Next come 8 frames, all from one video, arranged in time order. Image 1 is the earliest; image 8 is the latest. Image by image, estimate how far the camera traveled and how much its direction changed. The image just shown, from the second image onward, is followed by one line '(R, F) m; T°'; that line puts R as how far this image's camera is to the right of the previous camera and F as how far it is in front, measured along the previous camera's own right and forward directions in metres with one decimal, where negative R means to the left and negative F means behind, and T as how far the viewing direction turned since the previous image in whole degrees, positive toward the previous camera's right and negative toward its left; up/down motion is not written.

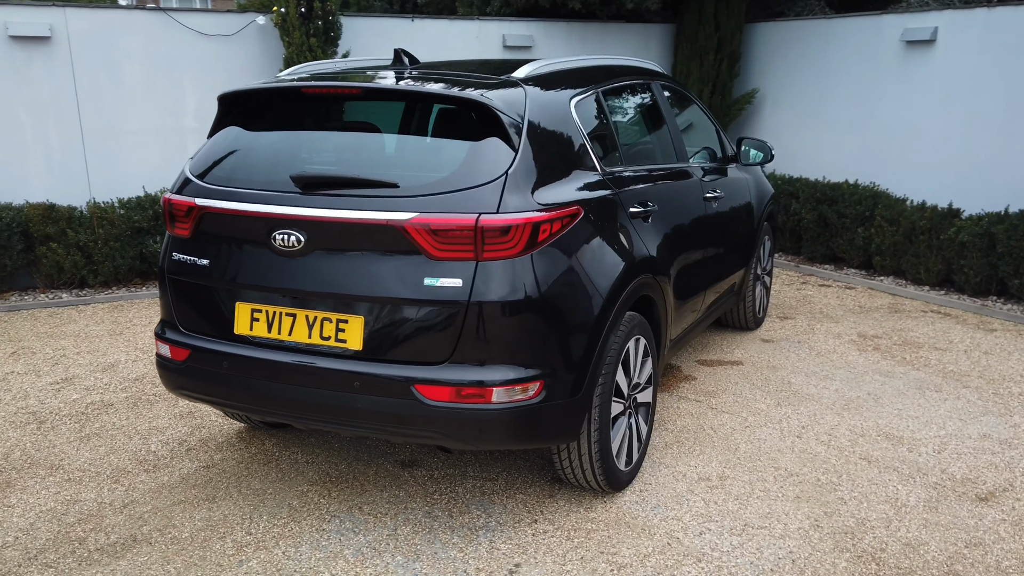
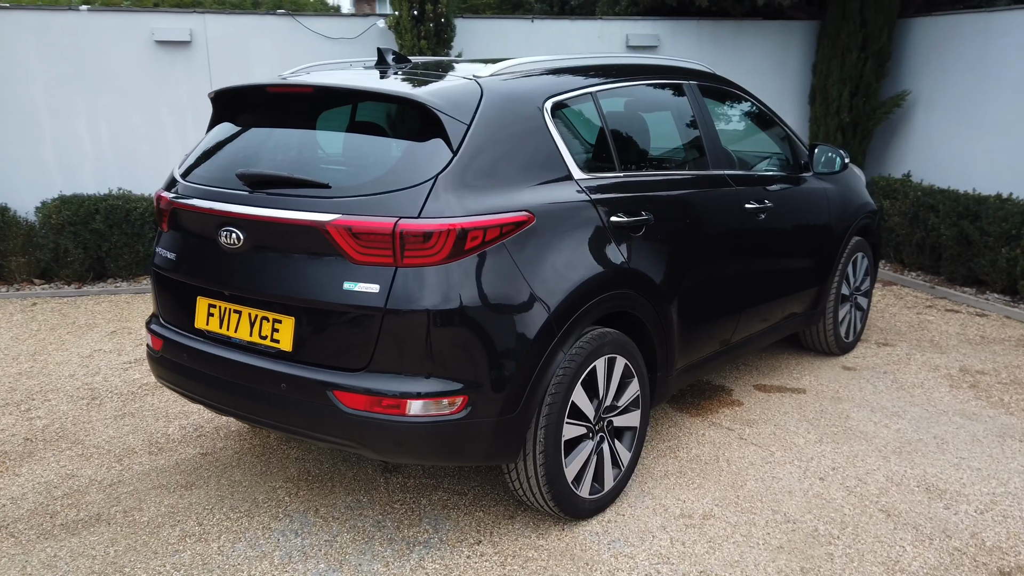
(+0.7, +0.2) m; -12°
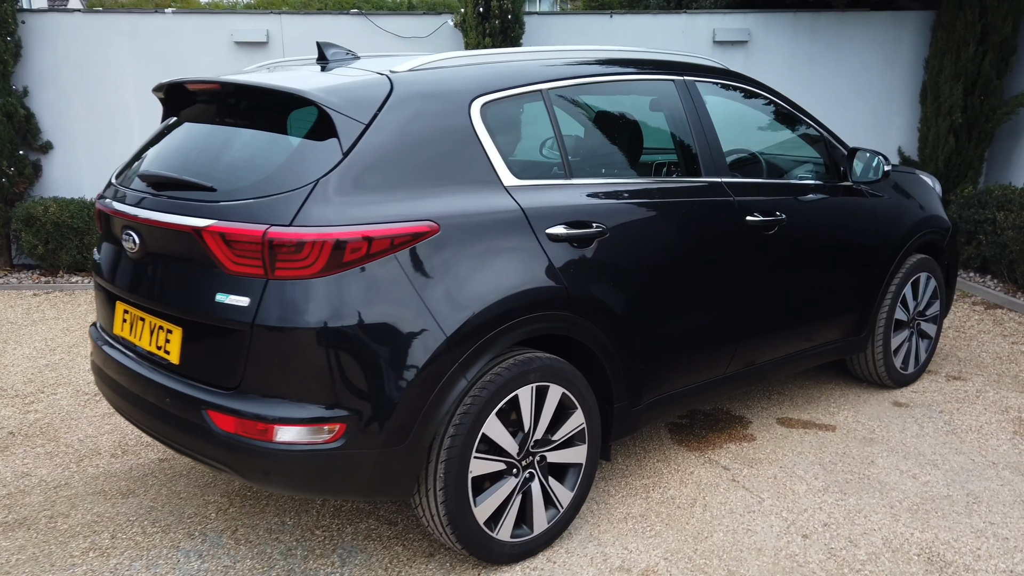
(+0.6, +0.3) m; -9°
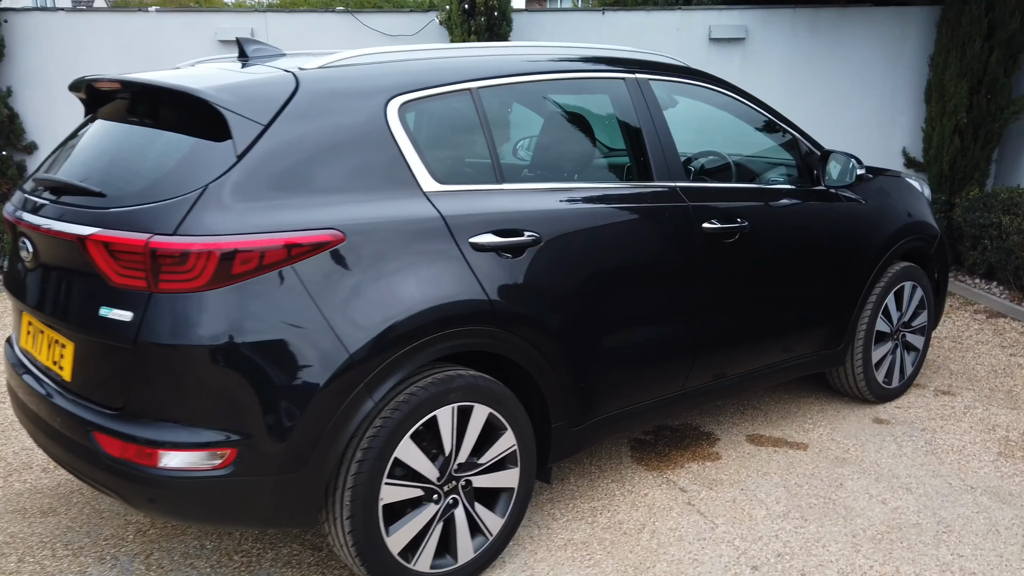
(+0.3, +0.2) m; -2°
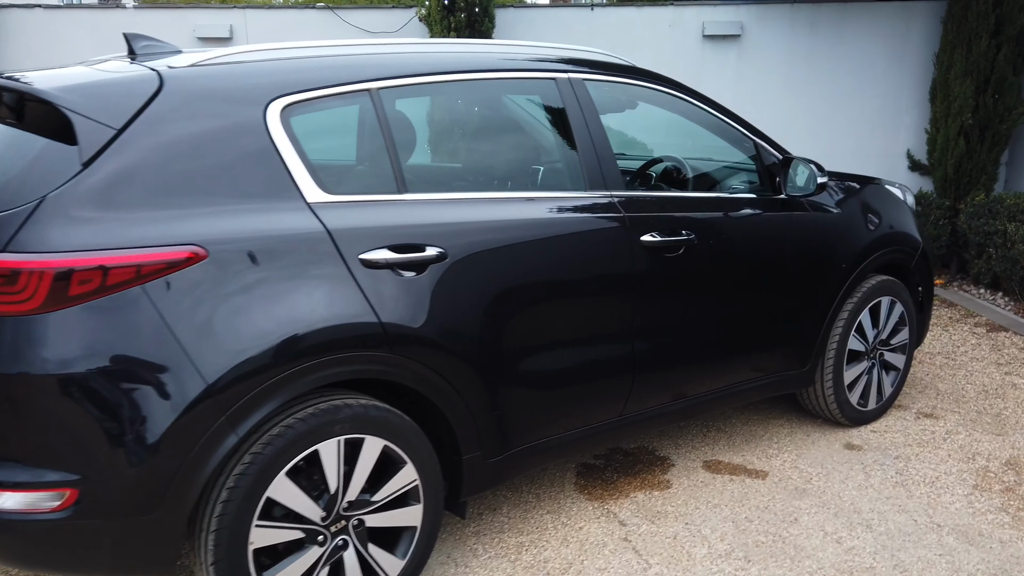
(+0.3, +0.2) m; -2°
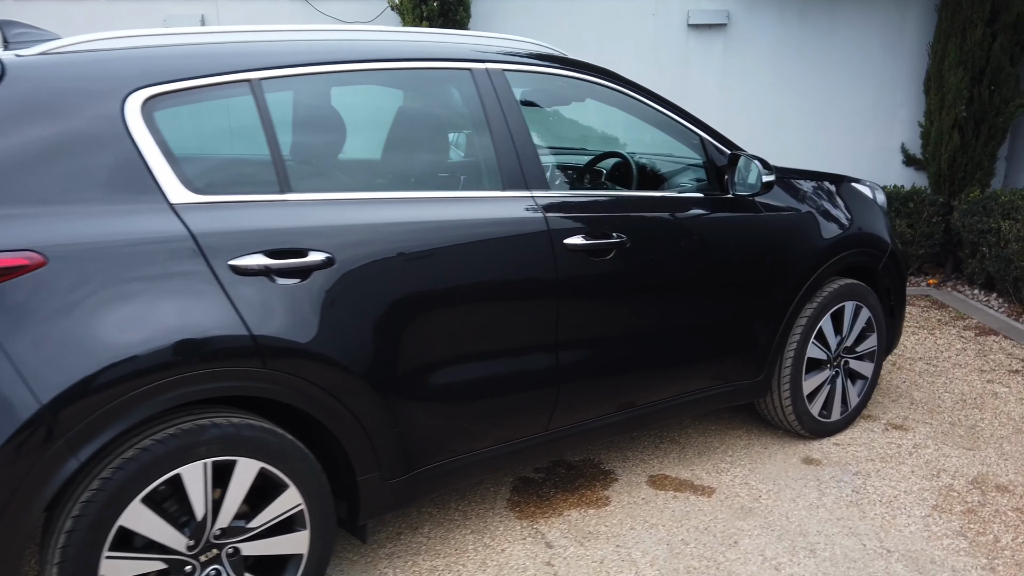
(+0.3, +0.2) m; -1°
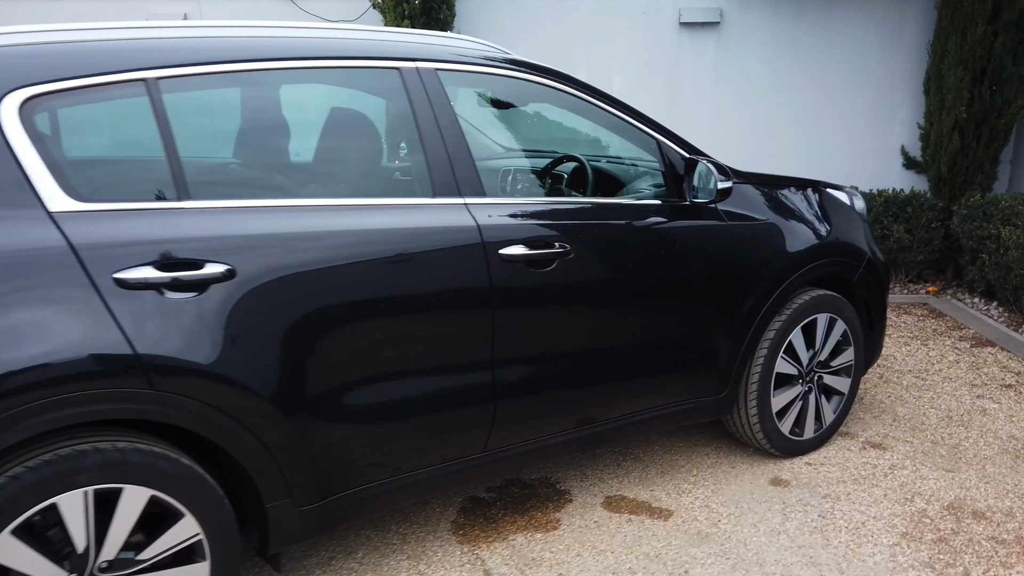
(+0.2, +0.1) m; -1°
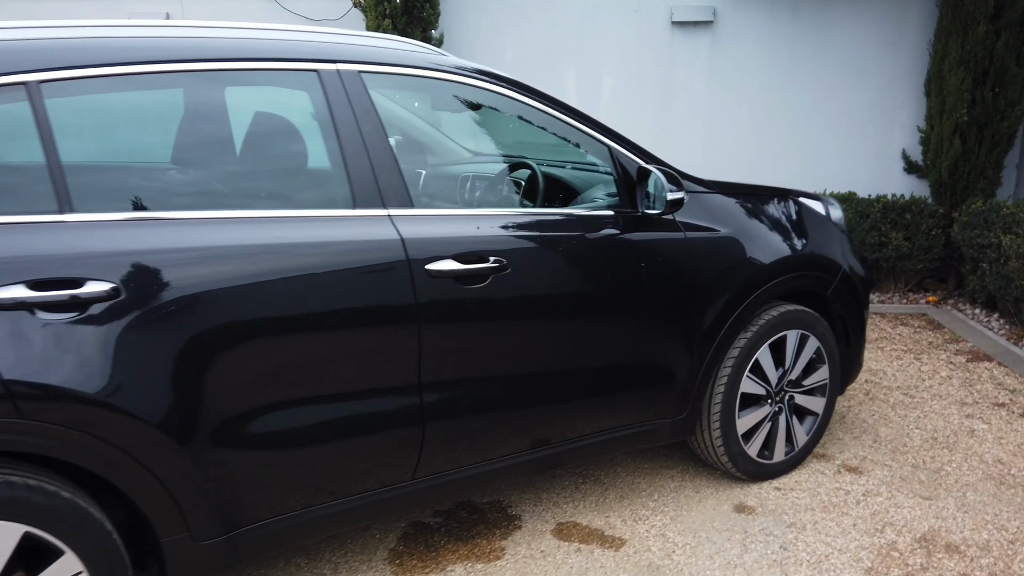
(+0.2, +0.2) m; -1°
